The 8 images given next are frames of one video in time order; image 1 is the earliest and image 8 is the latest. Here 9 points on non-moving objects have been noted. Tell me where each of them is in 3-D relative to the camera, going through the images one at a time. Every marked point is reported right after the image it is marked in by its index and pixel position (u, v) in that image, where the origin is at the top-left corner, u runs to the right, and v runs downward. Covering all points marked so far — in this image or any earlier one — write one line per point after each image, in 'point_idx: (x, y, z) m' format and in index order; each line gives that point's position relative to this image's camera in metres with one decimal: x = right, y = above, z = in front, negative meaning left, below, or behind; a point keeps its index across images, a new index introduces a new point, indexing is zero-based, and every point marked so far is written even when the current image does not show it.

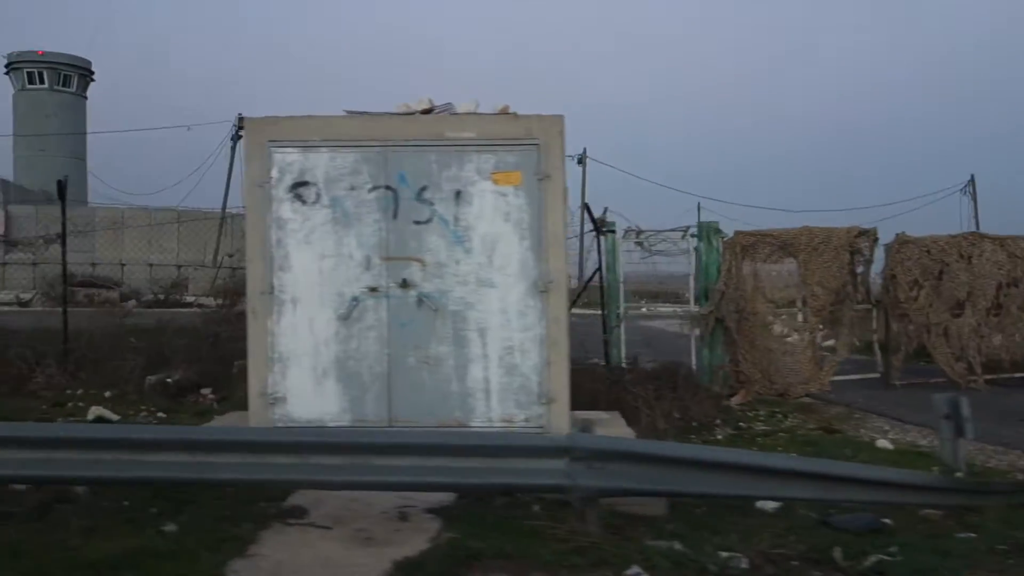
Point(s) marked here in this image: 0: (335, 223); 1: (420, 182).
0: (-1.1, +0.4, +6.2) m
1: (-0.5, +0.6, +6.2) m
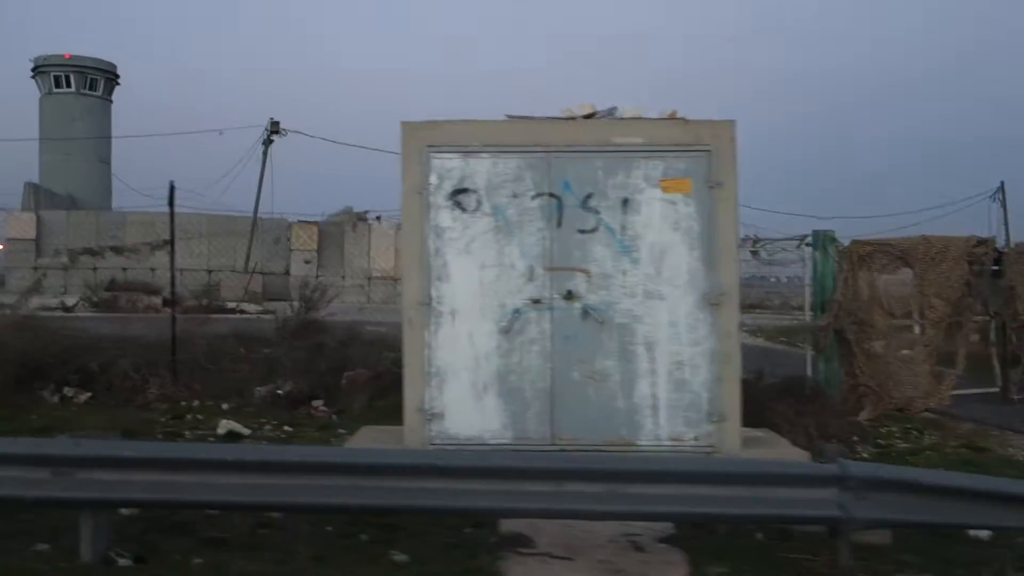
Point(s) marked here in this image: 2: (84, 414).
0: (-0.1, +0.3, +6.0) m
1: (+0.4, +0.6, +5.9) m
2: (-3.0, -0.9, +7.4) m
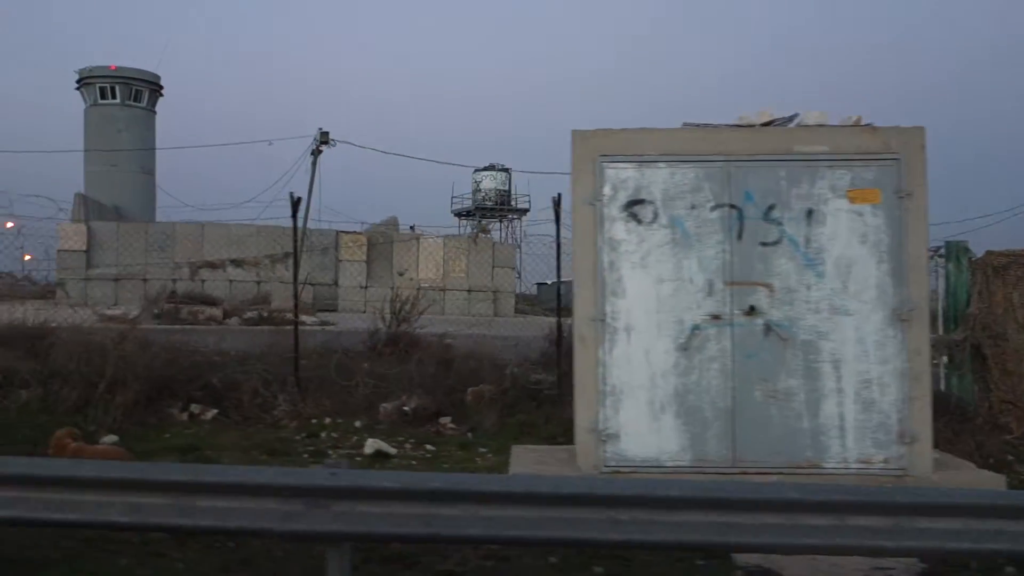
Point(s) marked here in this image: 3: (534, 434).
0: (+0.9, +0.2, +5.7) m
1: (+1.4, +0.5, +5.7) m
2: (-2.0, -1.0, +7.2) m
3: (+0.2, -1.1, +7.7) m
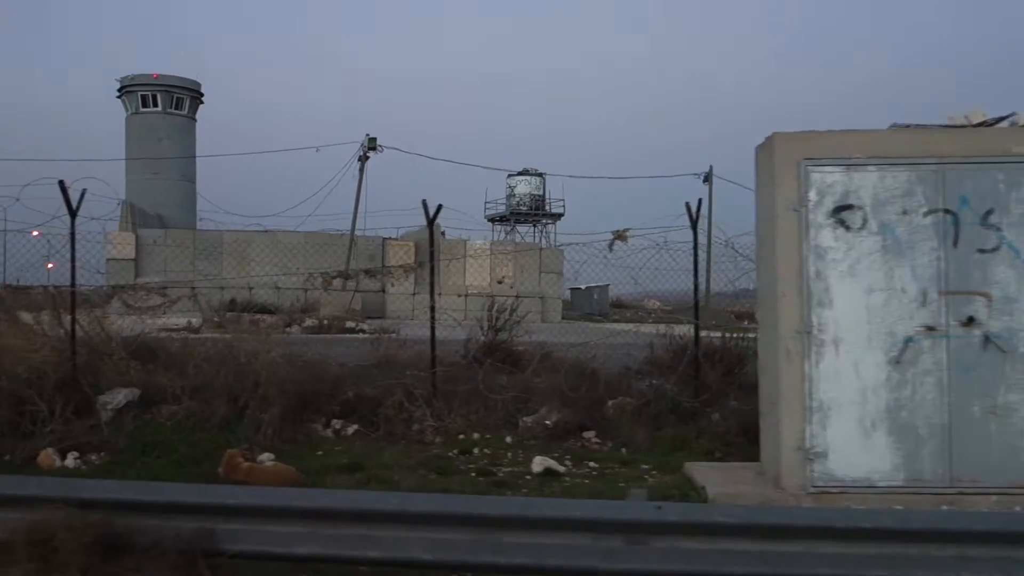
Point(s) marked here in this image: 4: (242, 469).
0: (+1.9, +0.2, +5.4) m
1: (+2.5, +0.4, +5.4) m
2: (-0.9, -1.1, +6.9) m
3: (+1.3, -1.2, +7.4) m
4: (-1.5, -1.0, +5.8) m
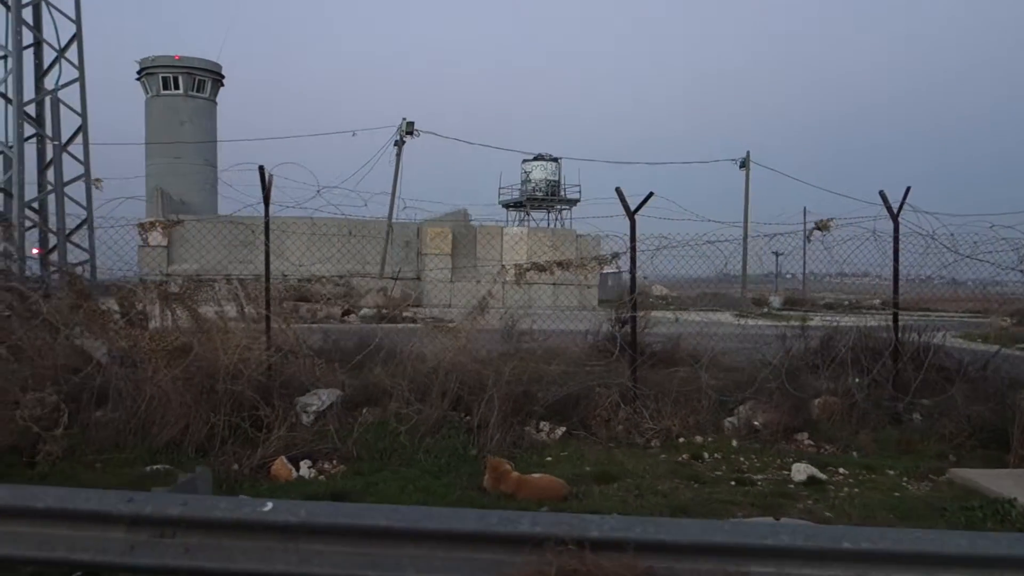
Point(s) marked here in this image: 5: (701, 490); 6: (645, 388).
0: (+3.5, +0.2, +5.0) m
1: (+4.0, +0.4, +5.0) m
2: (+0.6, -1.0, +6.5) m
3: (+2.7, -1.1, +7.0) m
4: (0.0, -1.0, +5.4) m
5: (+1.0, -1.1, +5.7) m
6: (+0.9, -0.7, +7.3) m
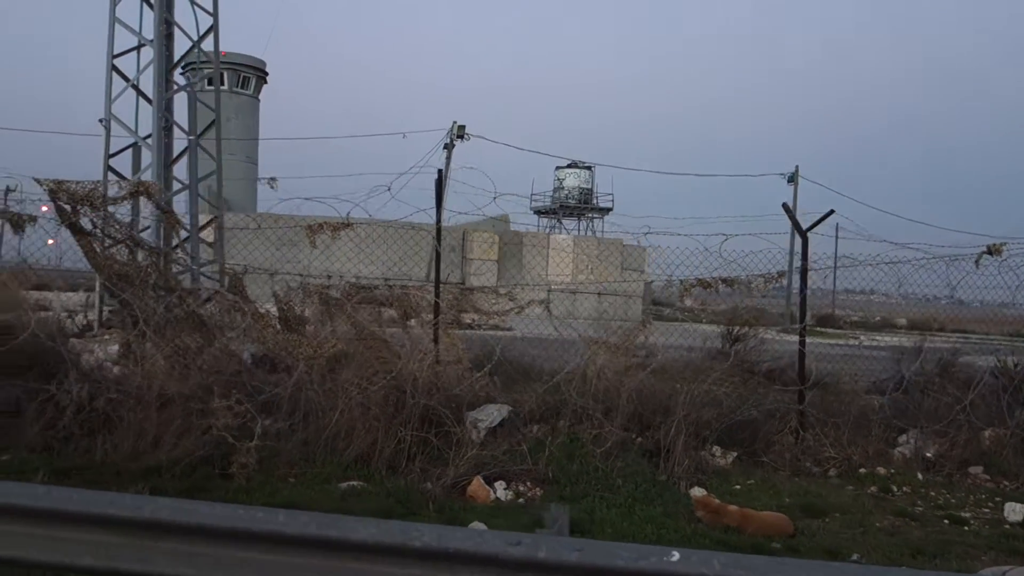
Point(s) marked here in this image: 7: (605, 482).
0: (+4.6, 0.0, +4.7) m
1: (+5.1, +0.2, +4.7) m
2: (+1.7, -1.2, +6.2) m
3: (+3.8, -1.3, +6.7) m
4: (+1.1, -1.1, +5.1) m
5: (+2.1, -1.2, +5.4) m
6: (+2.0, -0.8, +6.9) m
7: (+0.5, -1.0, +5.6) m
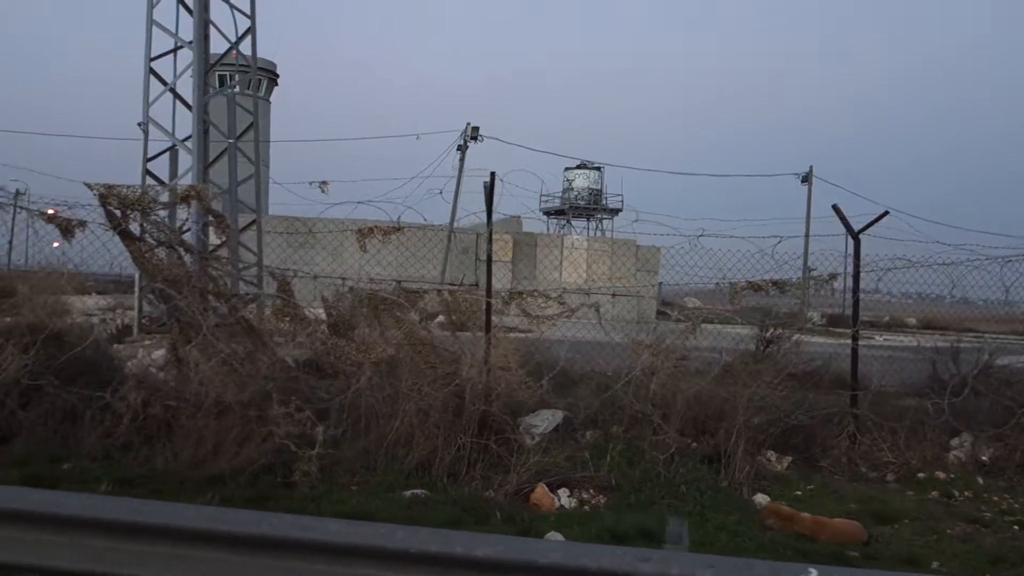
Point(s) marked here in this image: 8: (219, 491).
0: (+4.9, 0.0, +4.6) m
1: (+5.4, +0.2, +4.5) m
2: (+2.0, -1.2, +6.1) m
3: (+4.2, -1.3, +6.6) m
4: (+1.4, -1.1, +5.0) m
5: (+2.4, -1.3, +5.3) m
6: (+2.4, -0.9, +6.9) m
7: (+0.8, -1.1, +5.5) m
8: (-1.4, -1.0, +4.9) m
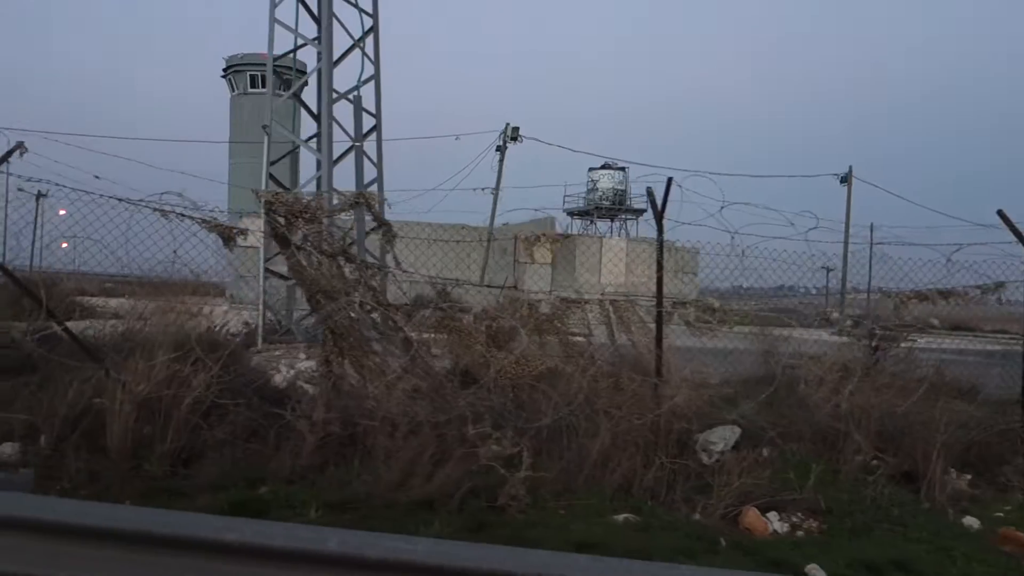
0: (+5.9, -0.1, +4.3) m
1: (+6.4, +0.1, +4.2) m
2: (+3.0, -1.2, +5.8) m
3: (+5.2, -1.4, +6.2) m
4: (+2.4, -1.2, +4.7) m
5: (+3.5, -1.3, +5.0) m
6: (+3.4, -0.9, +6.6) m
7: (+1.9, -1.1, +5.2) m
8: (-0.4, -1.0, +4.6) m
